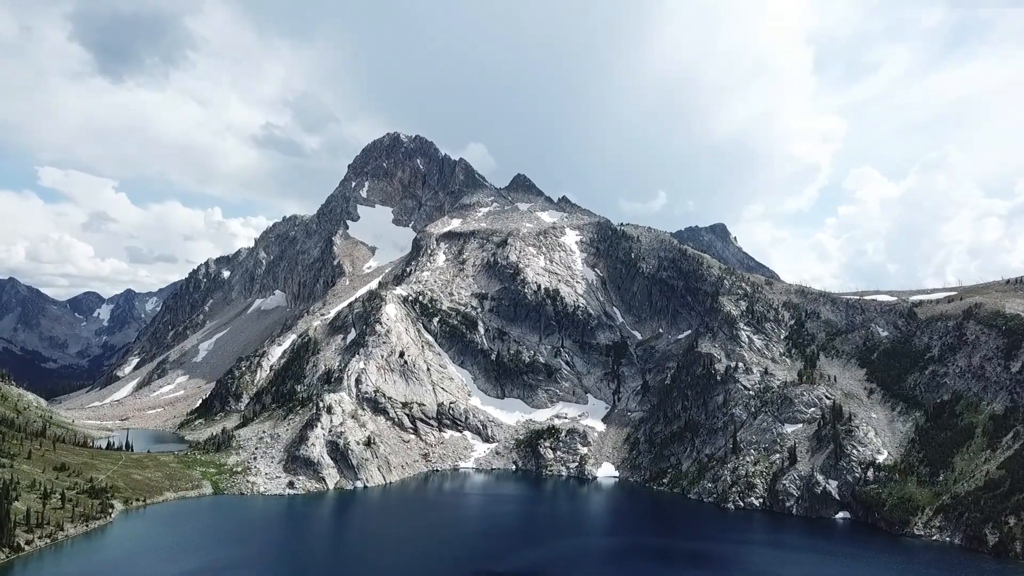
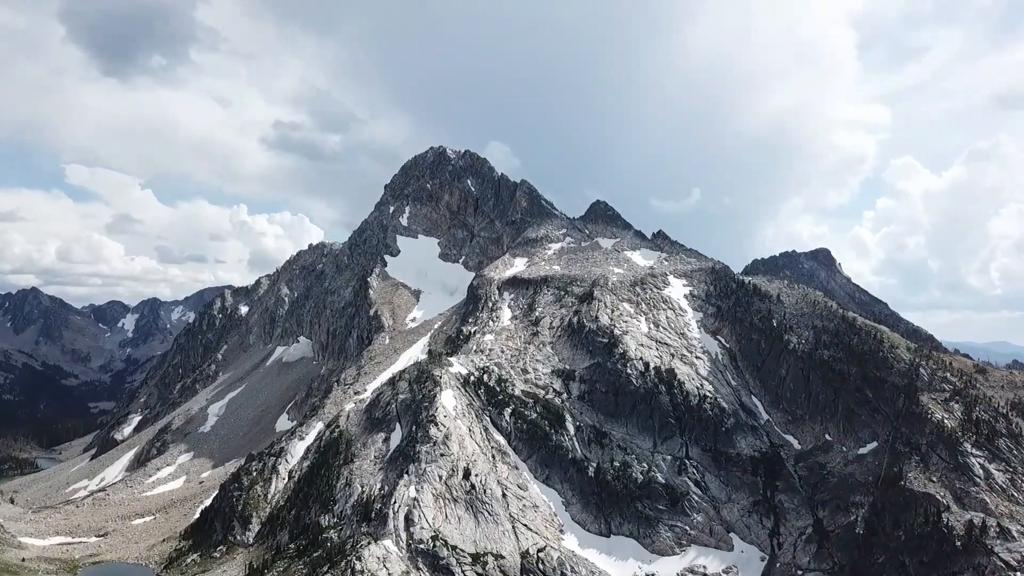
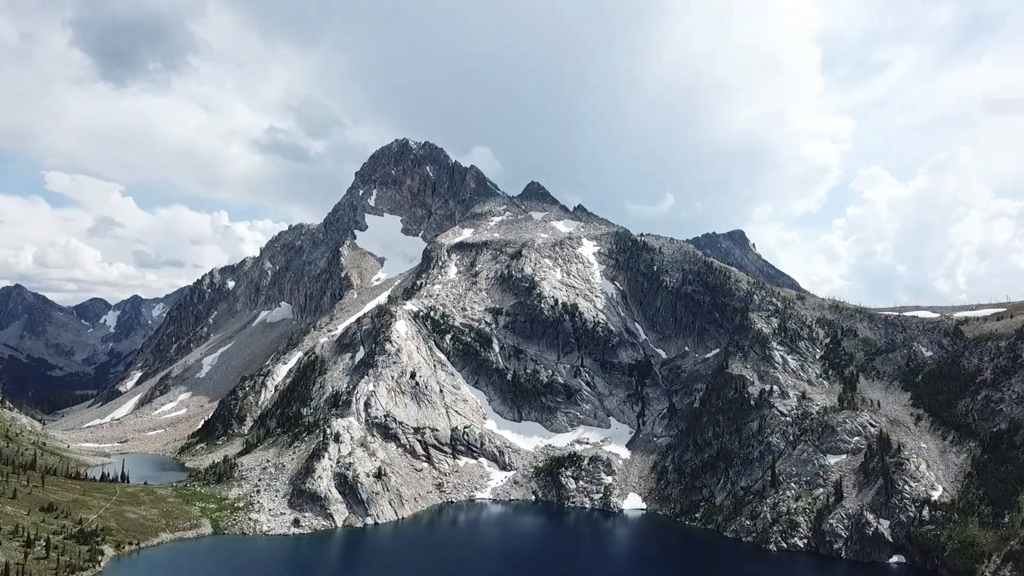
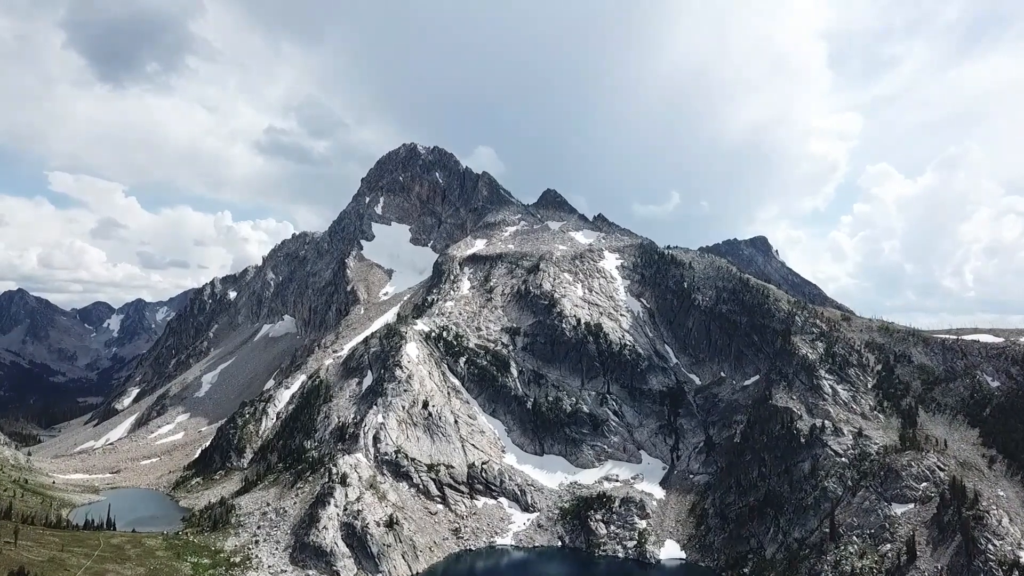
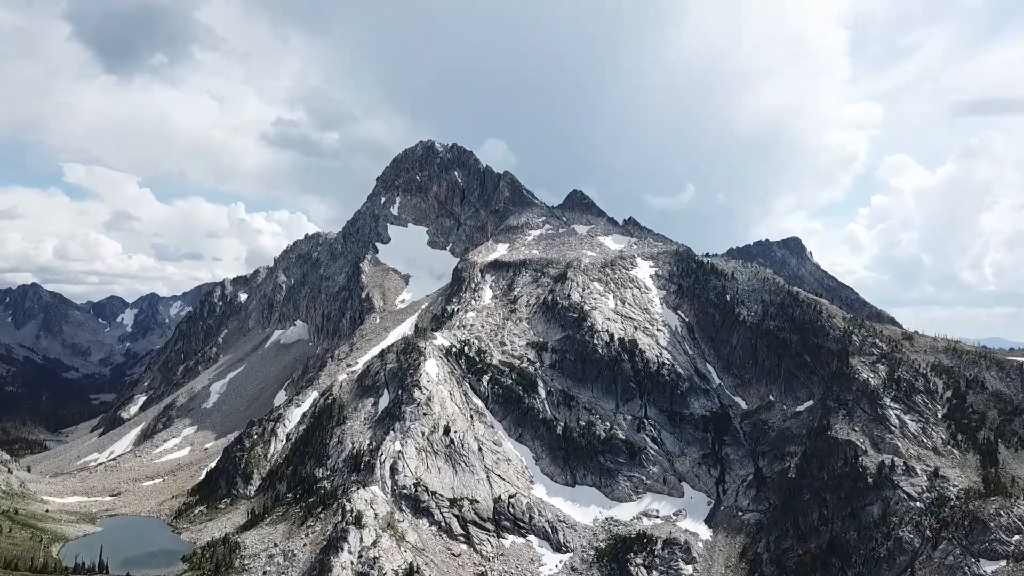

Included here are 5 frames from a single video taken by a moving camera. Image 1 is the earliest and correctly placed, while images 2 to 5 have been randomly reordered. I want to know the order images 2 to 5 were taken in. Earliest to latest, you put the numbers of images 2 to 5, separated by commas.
3, 4, 5, 2
